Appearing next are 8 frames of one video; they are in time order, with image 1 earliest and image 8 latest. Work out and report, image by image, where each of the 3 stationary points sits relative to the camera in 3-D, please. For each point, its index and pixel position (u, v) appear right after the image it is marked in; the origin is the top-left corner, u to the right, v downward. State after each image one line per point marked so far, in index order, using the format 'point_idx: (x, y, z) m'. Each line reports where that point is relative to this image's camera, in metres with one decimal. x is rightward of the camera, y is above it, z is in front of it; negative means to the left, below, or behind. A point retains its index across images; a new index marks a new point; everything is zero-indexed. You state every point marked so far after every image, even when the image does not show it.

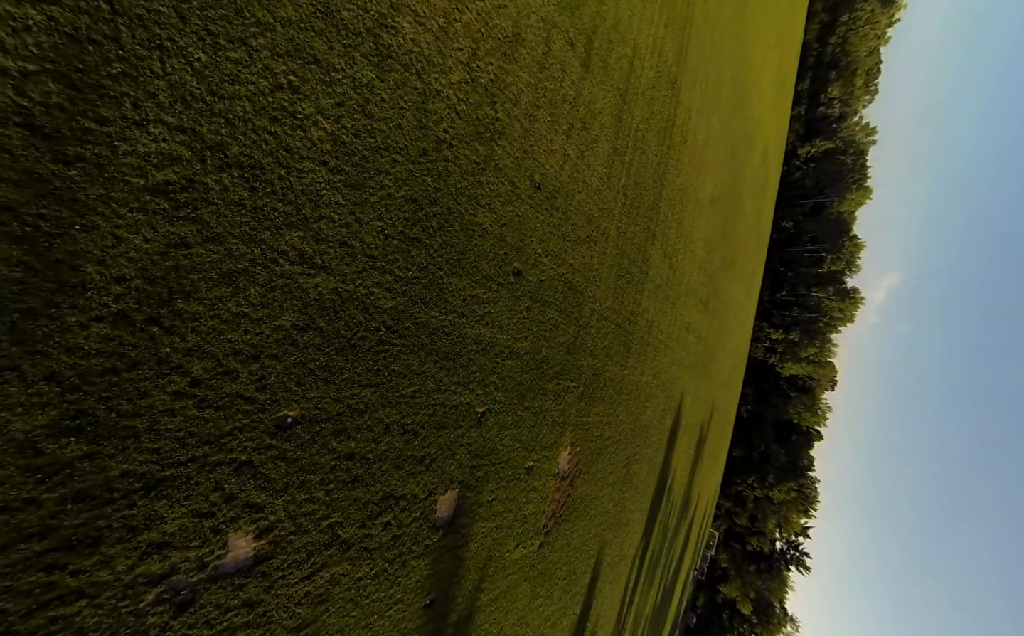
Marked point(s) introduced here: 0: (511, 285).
0: (+0.1, +1.1, +13.3) m
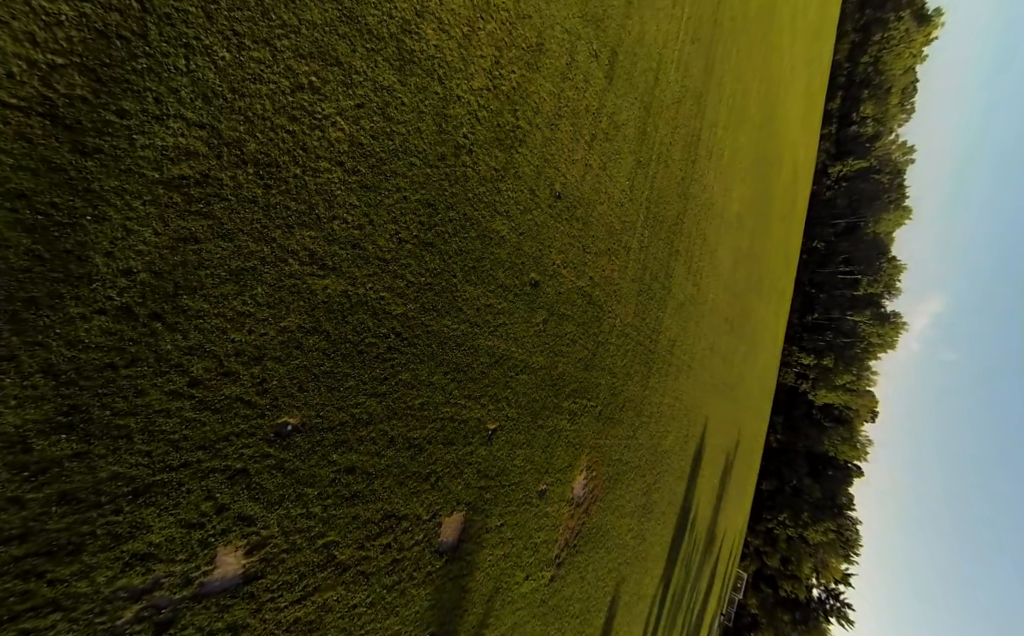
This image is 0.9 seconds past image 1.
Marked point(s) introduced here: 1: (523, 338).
0: (+0.6, +0.7, +12.8) m
1: (+0.4, -0.6, +13.1) m
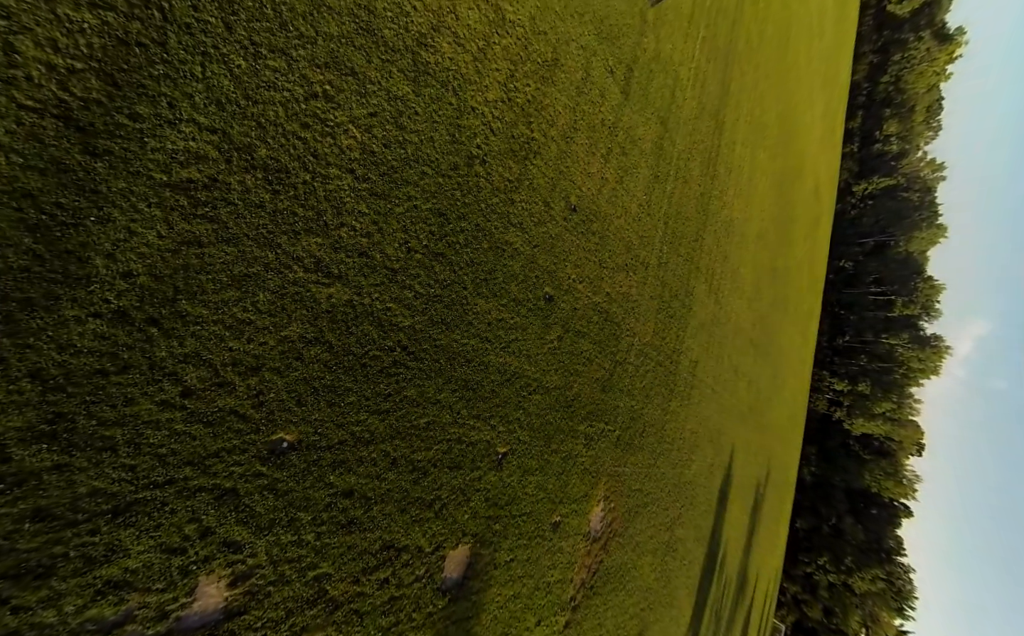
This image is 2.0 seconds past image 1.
0: (+0.9, +0.3, +12.2) m
1: (+0.8, -1.0, +12.4) m
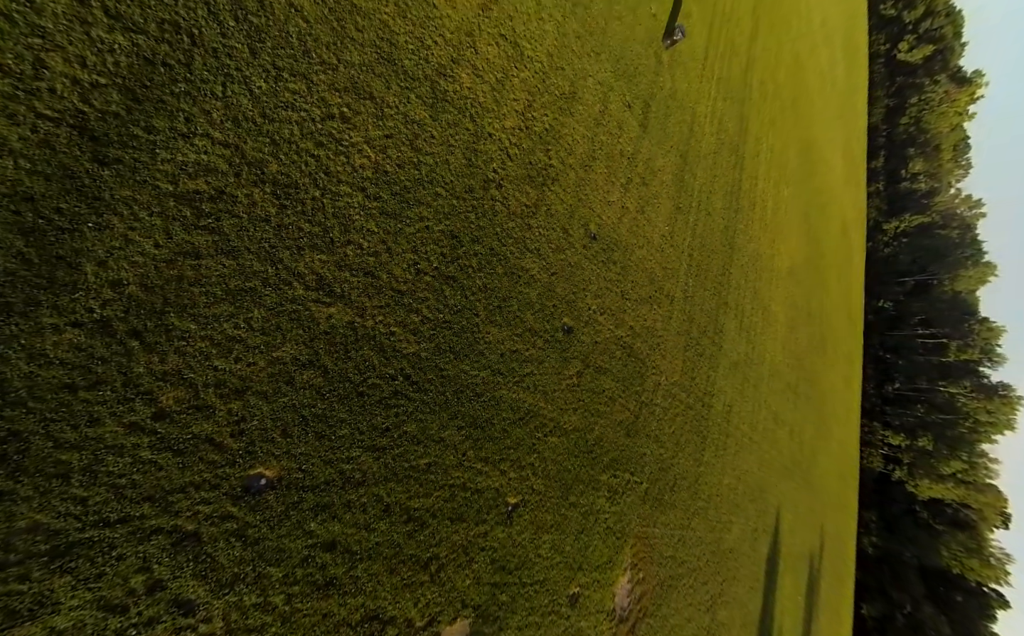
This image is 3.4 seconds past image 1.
0: (+1.3, -0.6, +11.3) m
1: (+1.1, -2.0, +11.2) m
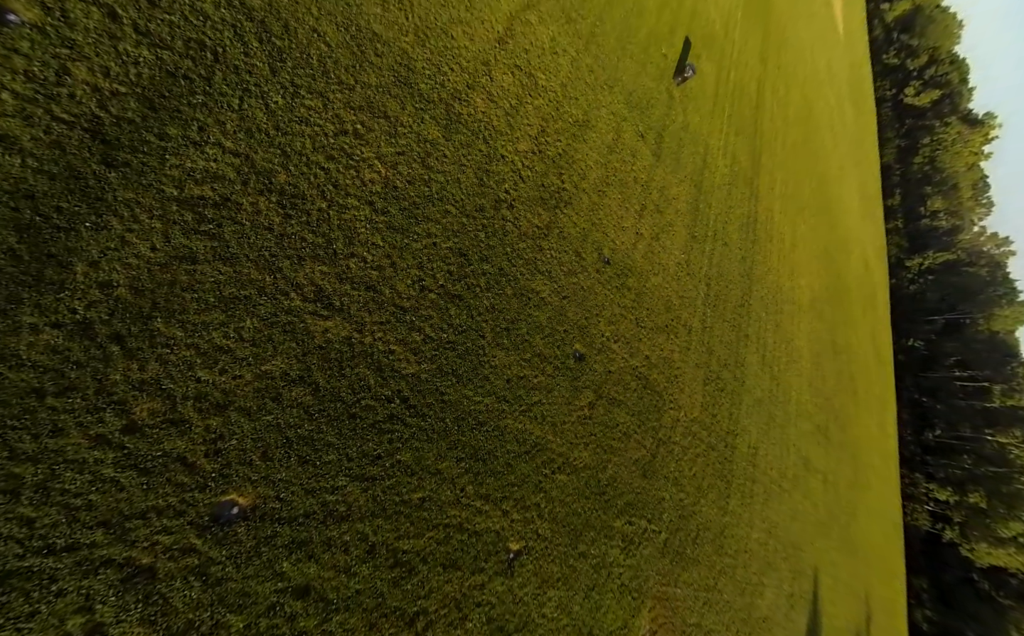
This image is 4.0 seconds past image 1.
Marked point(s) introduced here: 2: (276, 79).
0: (+1.4, -1.3, +10.5) m
1: (+1.2, -2.6, +10.3) m
2: (-5.1, +5.2, +9.2) m
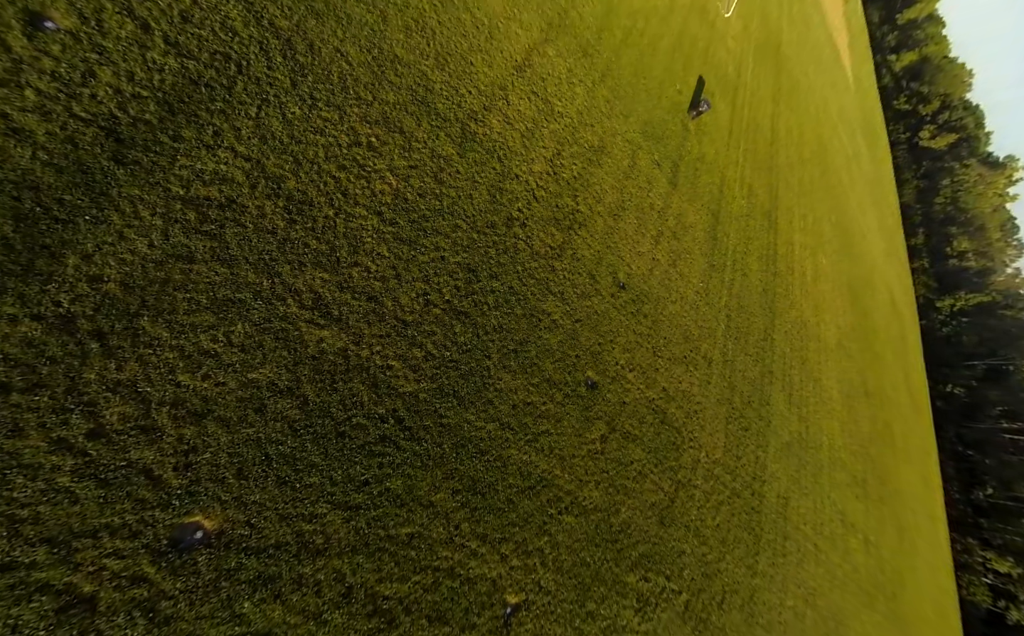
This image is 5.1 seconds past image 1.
0: (+1.5, -1.9, +9.8) m
1: (+1.3, -3.1, +9.4) m
2: (-4.7, +5.0, +9.3) m
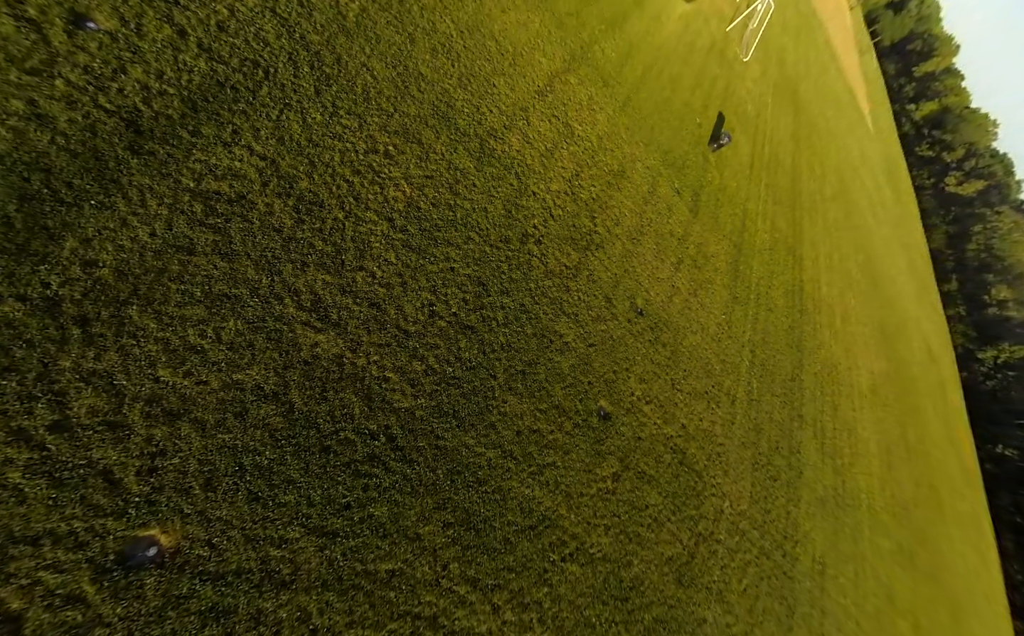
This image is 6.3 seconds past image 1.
0: (+1.6, -2.4, +8.9) m
1: (+1.3, -3.6, +8.4) m
2: (-4.2, +4.8, +9.4) m
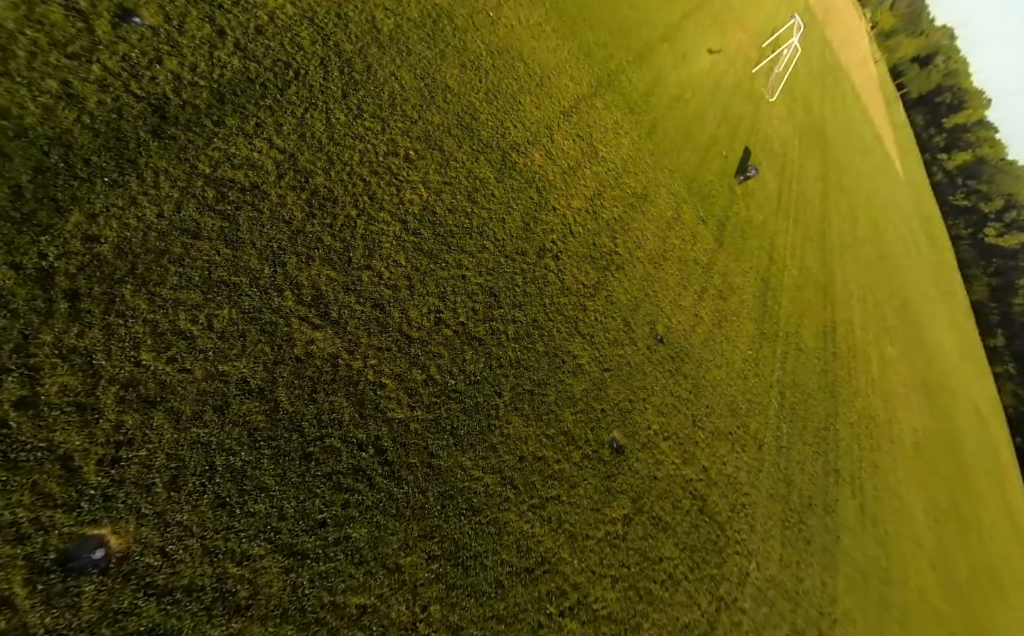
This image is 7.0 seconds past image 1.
0: (+1.7, -2.8, +8.0) m
1: (+1.2, -3.9, +7.4) m
2: (-3.6, +4.7, +9.4) m
